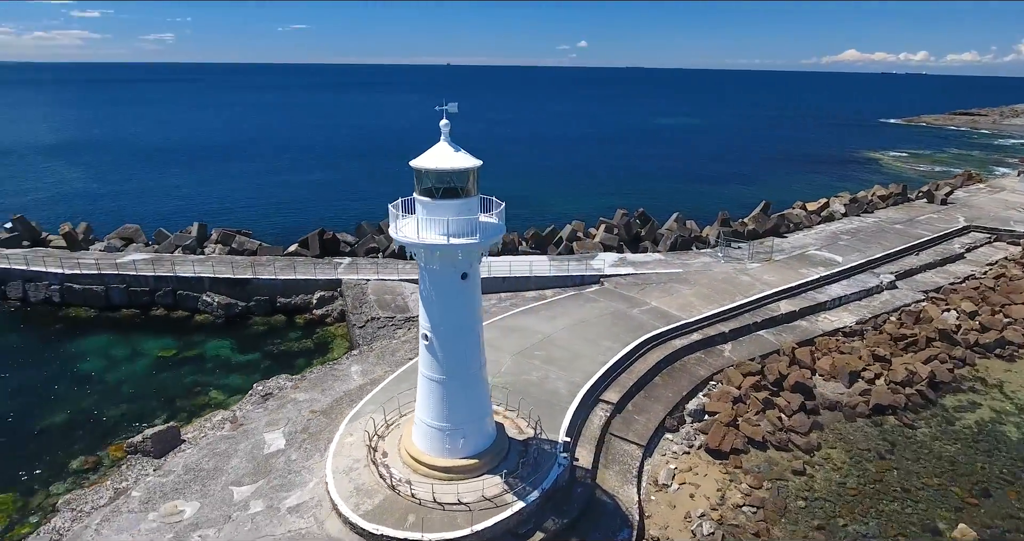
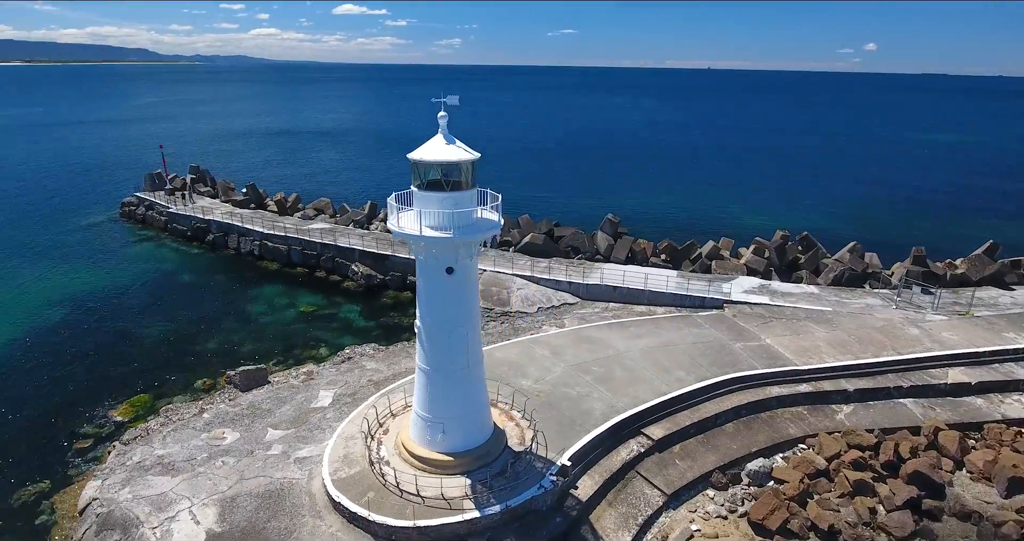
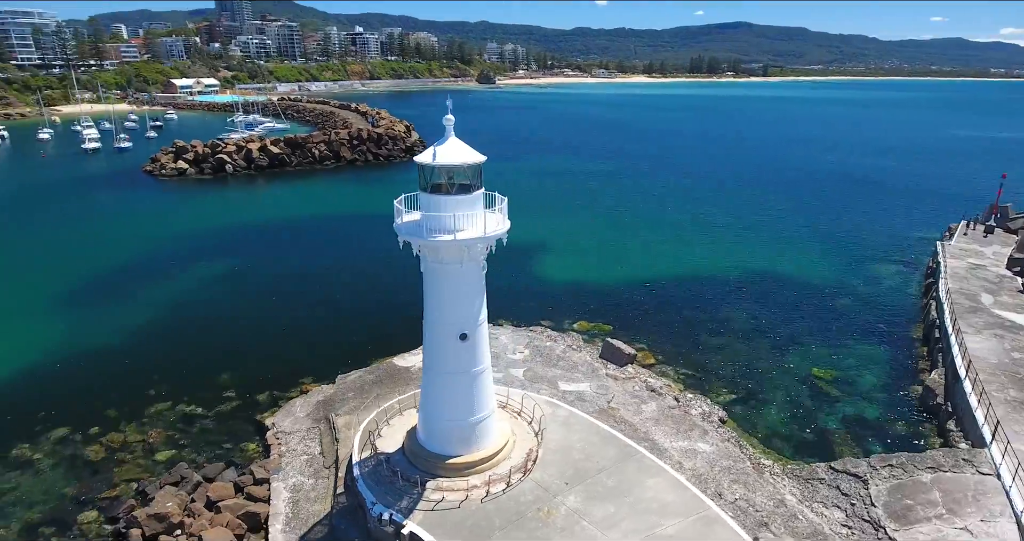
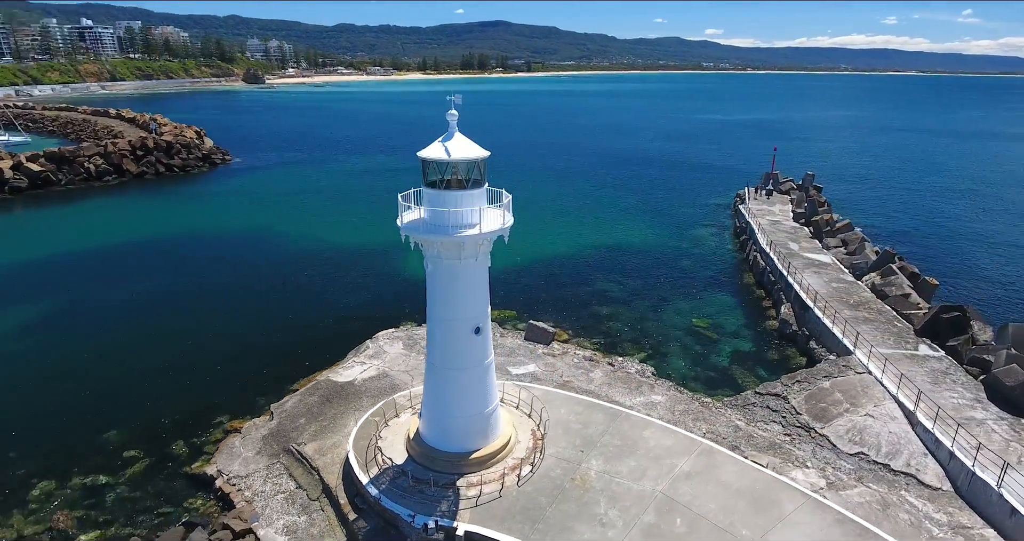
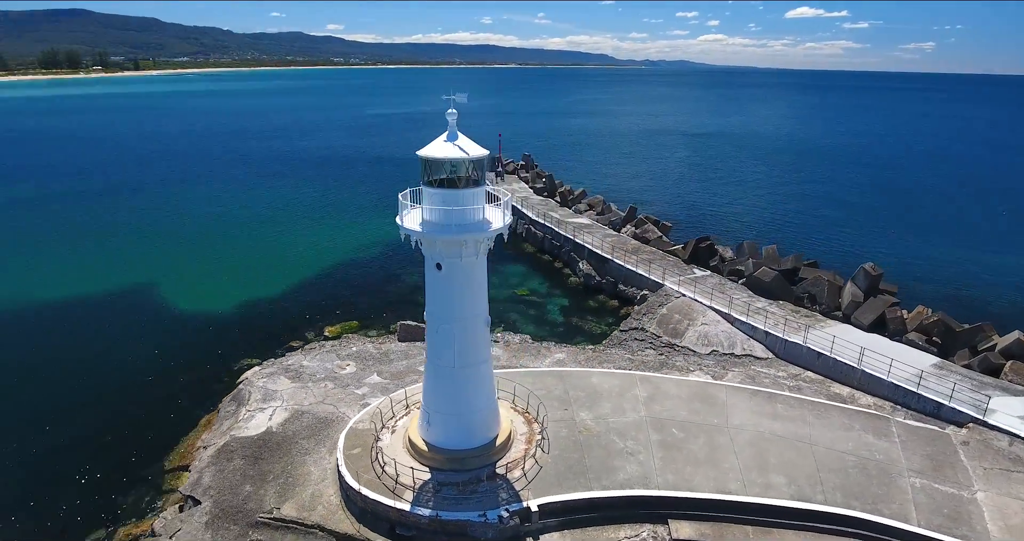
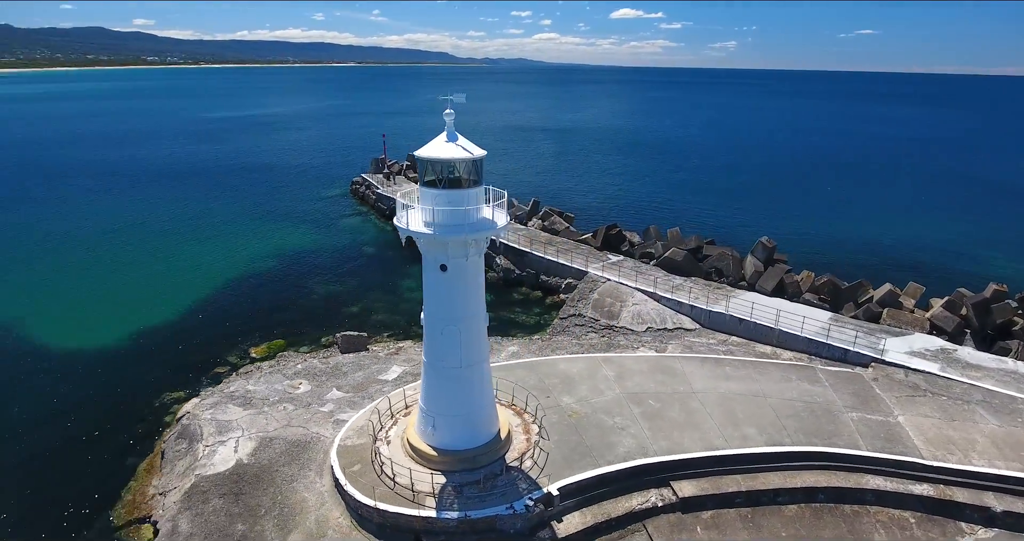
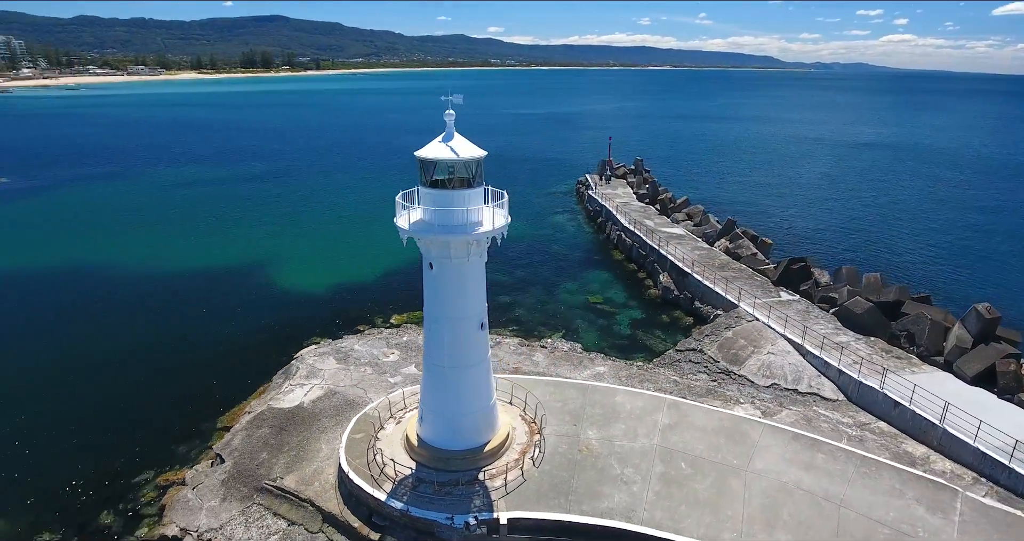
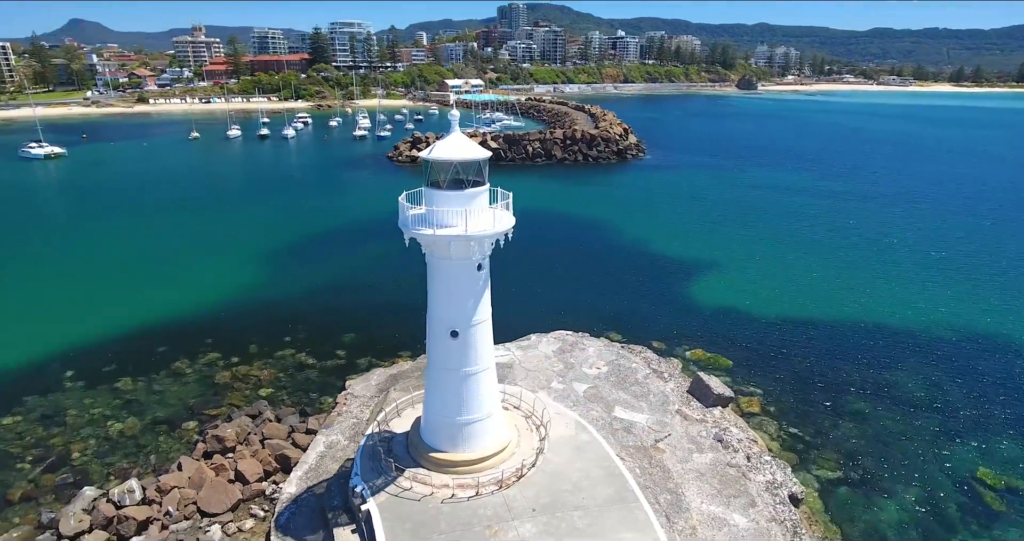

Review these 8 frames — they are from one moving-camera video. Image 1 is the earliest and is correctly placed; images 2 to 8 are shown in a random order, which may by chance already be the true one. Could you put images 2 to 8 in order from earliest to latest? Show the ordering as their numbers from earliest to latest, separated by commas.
2, 6, 5, 7, 4, 3, 8
